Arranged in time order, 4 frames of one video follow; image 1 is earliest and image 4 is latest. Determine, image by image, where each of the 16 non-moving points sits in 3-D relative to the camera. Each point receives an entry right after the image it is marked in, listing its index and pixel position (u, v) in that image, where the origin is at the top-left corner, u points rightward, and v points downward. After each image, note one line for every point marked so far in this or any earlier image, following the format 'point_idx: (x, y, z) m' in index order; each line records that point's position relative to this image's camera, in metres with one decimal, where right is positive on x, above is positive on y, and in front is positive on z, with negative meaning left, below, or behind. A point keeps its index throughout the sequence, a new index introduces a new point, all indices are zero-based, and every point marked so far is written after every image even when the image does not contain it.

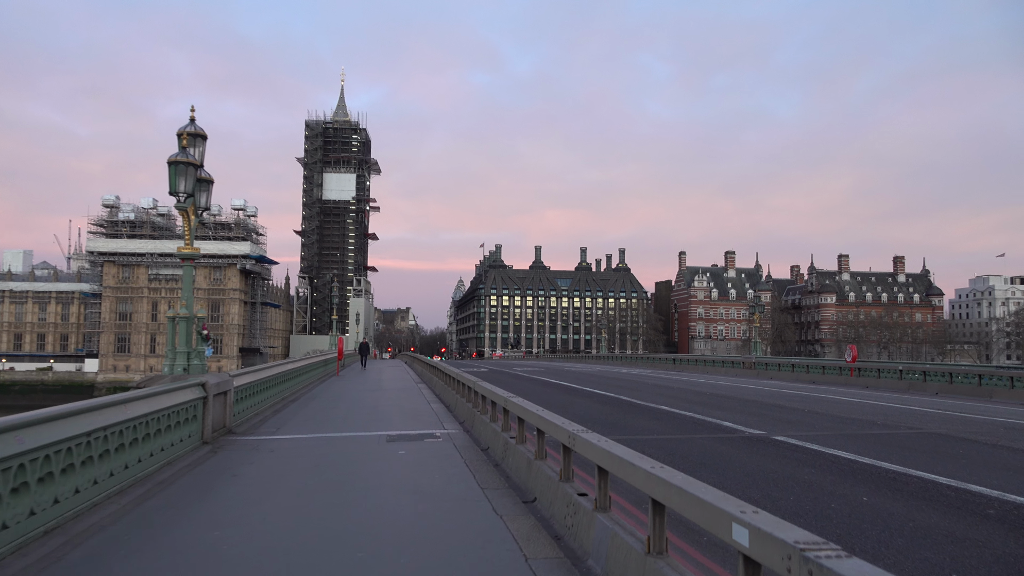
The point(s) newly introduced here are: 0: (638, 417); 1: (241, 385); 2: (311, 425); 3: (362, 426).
0: (+2.6, -2.7, +14.2) m
1: (-5.3, -1.9, +13.2) m
2: (-3.9, -2.7, +13.3) m
3: (-3.1, -2.8, +13.5) m
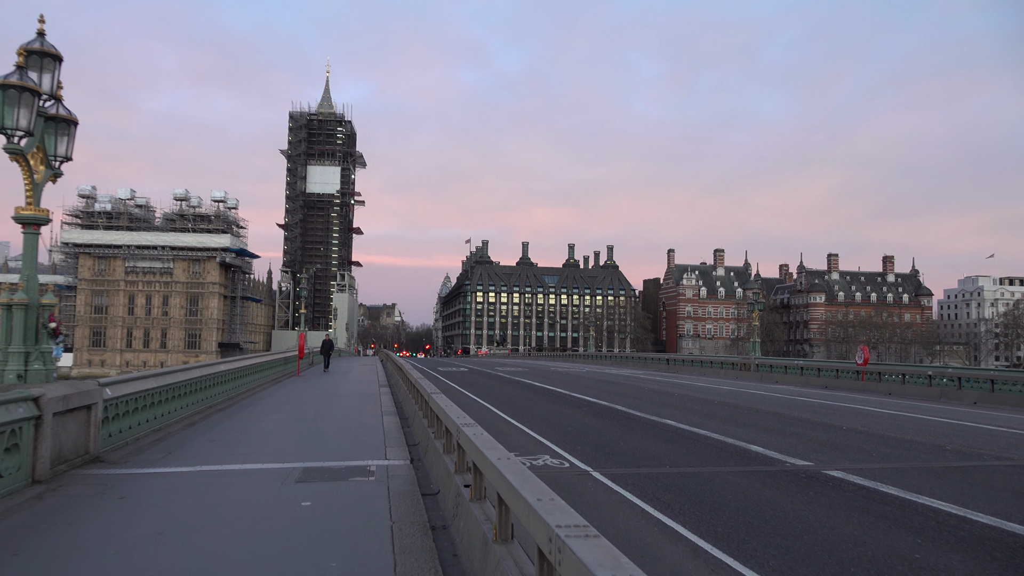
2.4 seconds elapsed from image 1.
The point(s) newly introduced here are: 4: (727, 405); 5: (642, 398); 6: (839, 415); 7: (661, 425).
0: (+2.1, -2.5, +11.2) m
1: (-5.7, -1.6, +10.1) m
2: (-4.4, -2.4, +10.3) m
3: (-3.6, -2.5, +10.5) m
4: (+5.5, -3.0, +17.4) m
5: (+3.9, -3.2, +20.0) m
6: (+7.3, -2.8, +15.0) m
7: (+2.8, -2.6, +12.7) m
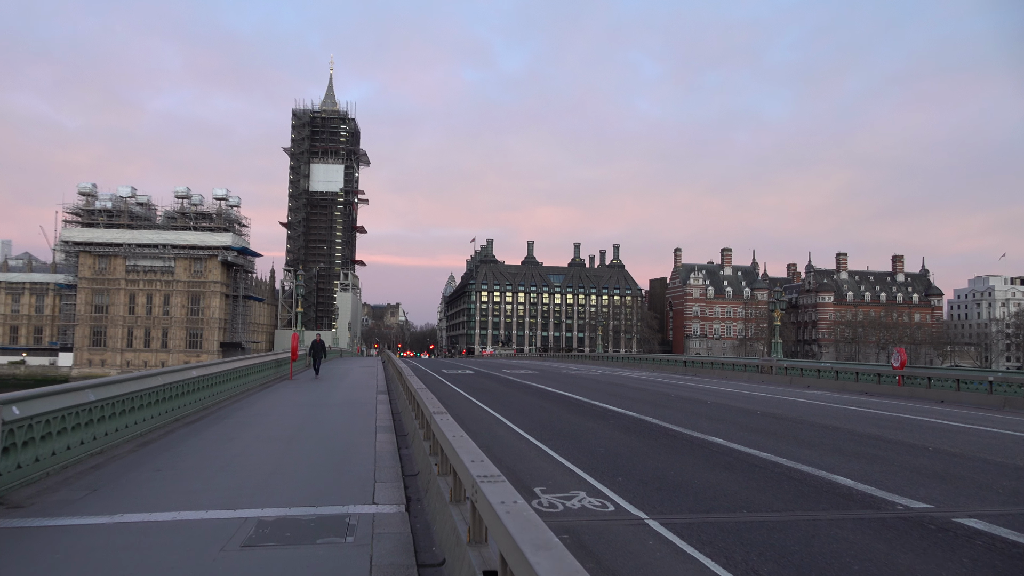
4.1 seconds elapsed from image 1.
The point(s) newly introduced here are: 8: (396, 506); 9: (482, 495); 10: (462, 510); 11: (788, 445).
0: (+2.4, -2.4, +9.1) m
1: (-5.4, -1.5, +8.0) m
2: (-4.1, -2.3, +8.2) m
3: (-3.3, -2.4, +8.4) m
4: (+5.8, -2.9, +15.2) m
5: (+4.2, -3.1, +17.8) m
6: (+7.6, -2.7, +12.8) m
7: (+3.1, -2.5, +10.6) m
8: (-1.1, -2.1, +6.6) m
9: (-0.2, -1.2, +4.1) m
10: (-0.4, -1.8, +5.4) m
11: (+4.4, -2.5, +10.9) m
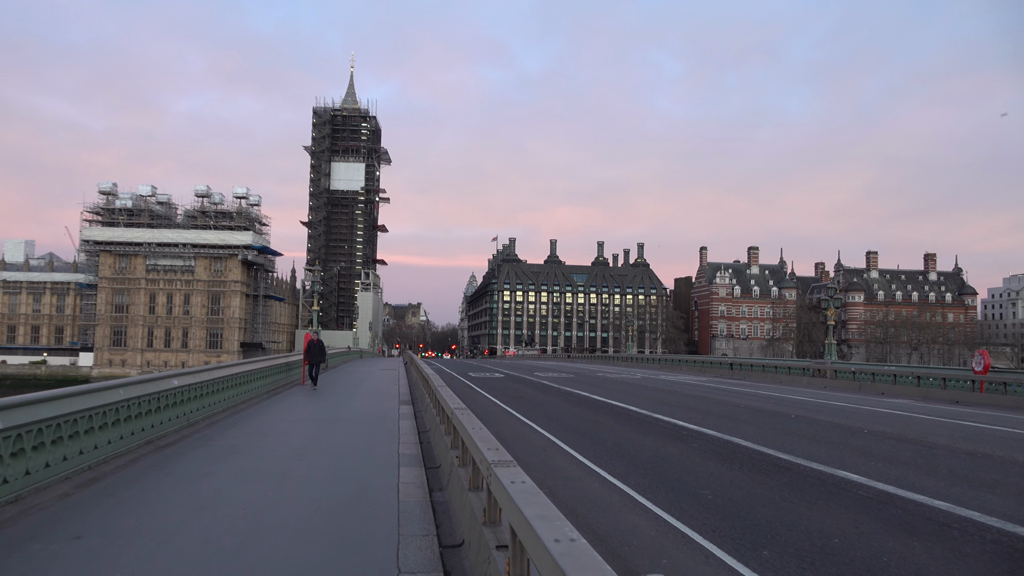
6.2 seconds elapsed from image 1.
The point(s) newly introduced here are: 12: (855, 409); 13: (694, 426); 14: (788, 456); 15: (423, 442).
0: (+3.2, -2.2, +6.2) m
1: (-4.7, -1.3, +5.4) m
2: (-3.4, -2.1, +5.5) m
3: (-2.5, -2.2, +5.7) m
4: (+6.8, -2.7, +12.2) m
5: (+5.3, -2.9, +14.9) m
6: (+8.4, -2.5, +9.8) m
7: (+3.9, -2.3, +7.7) m
8: (-0.4, -1.9, +3.8) m
9: (+0.4, -1.0, +1.3) m
10: (+0.3, -1.6, +2.6) m
11: (+5.3, -2.3, +8.0) m
12: (+9.2, -3.3, +18.4) m
13: (+3.6, -2.7, +13.0) m
14: (+4.0, -2.4, +9.6) m
15: (-1.4, -2.4, +10.7) m
